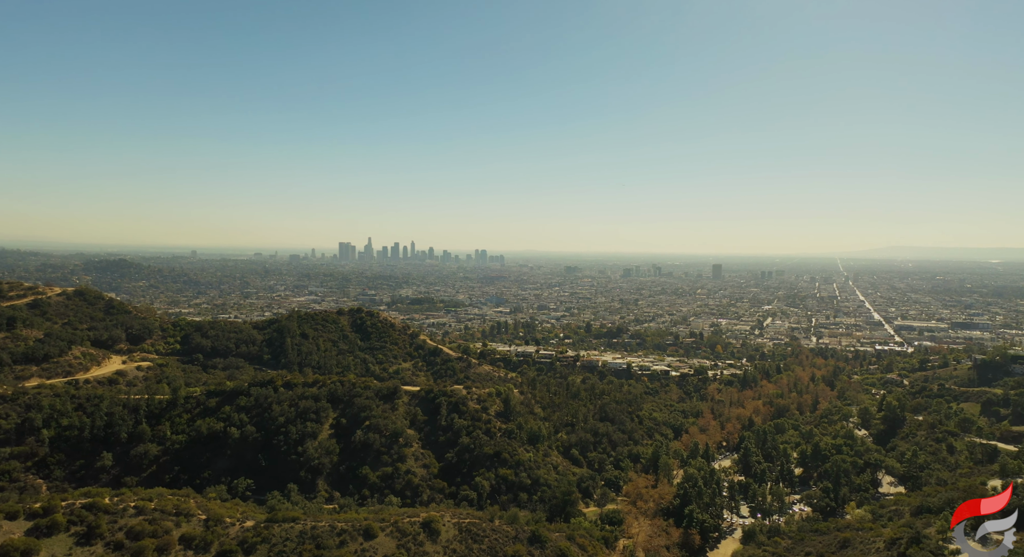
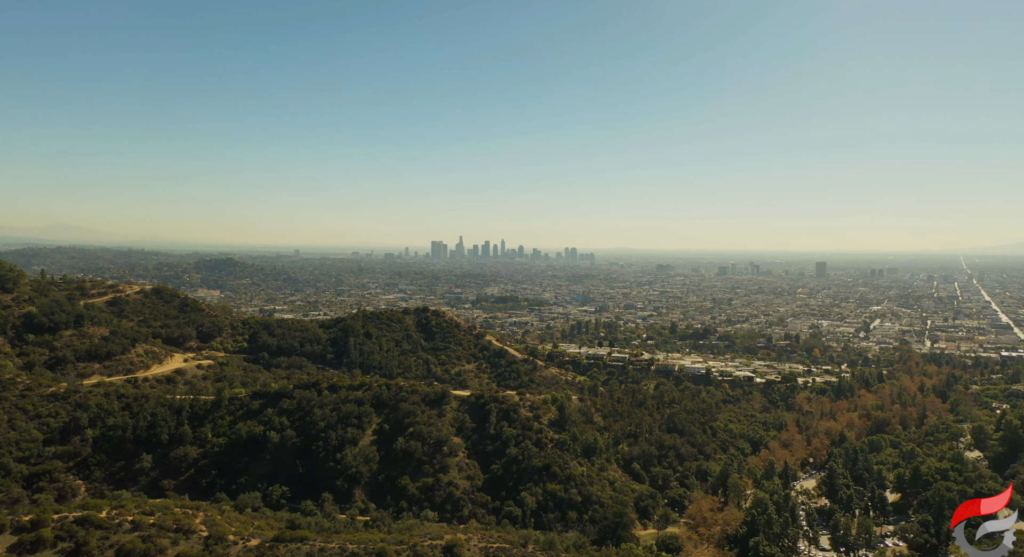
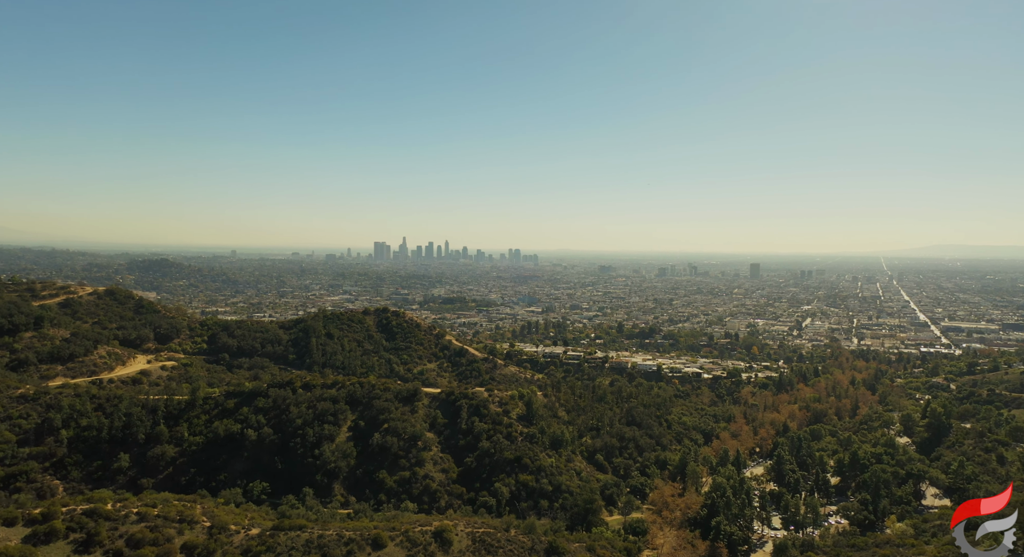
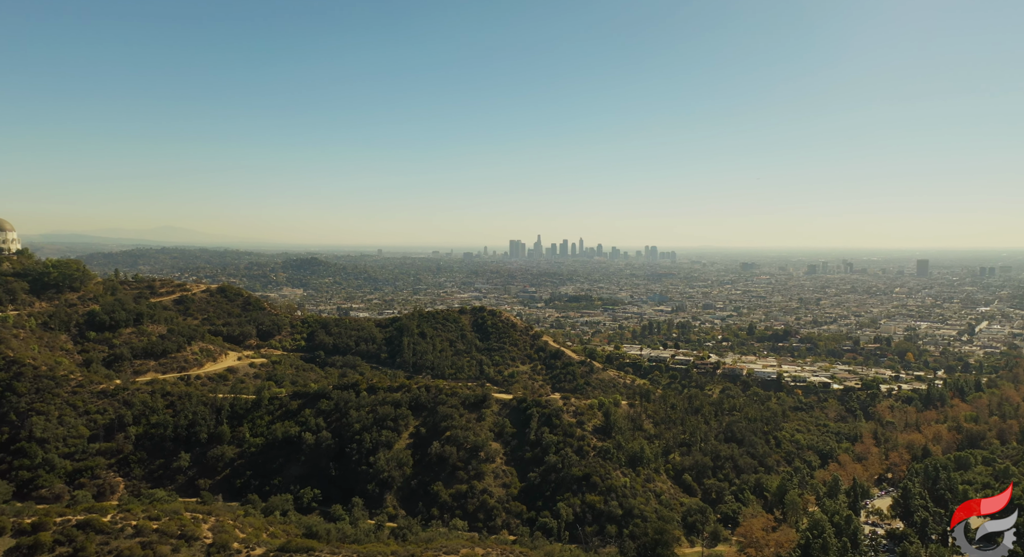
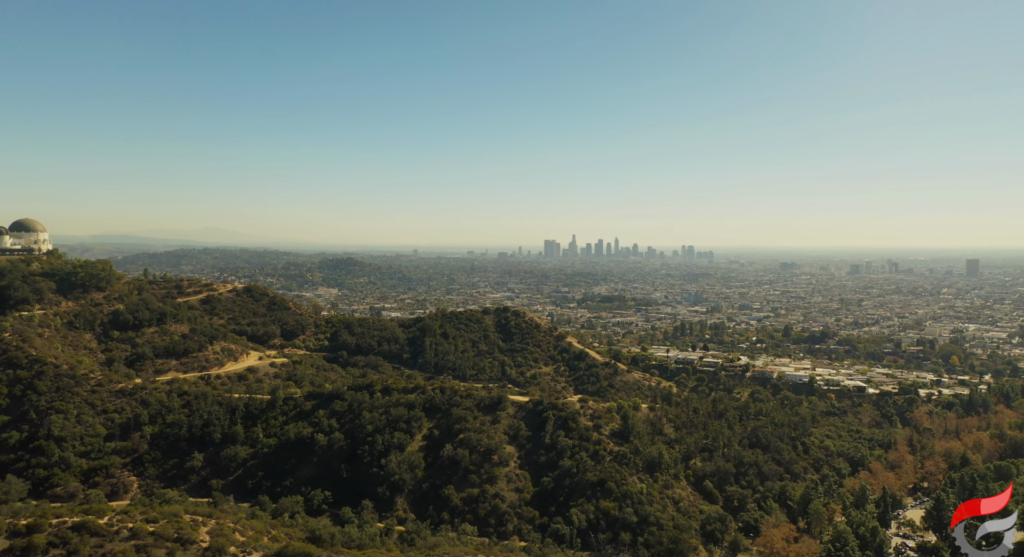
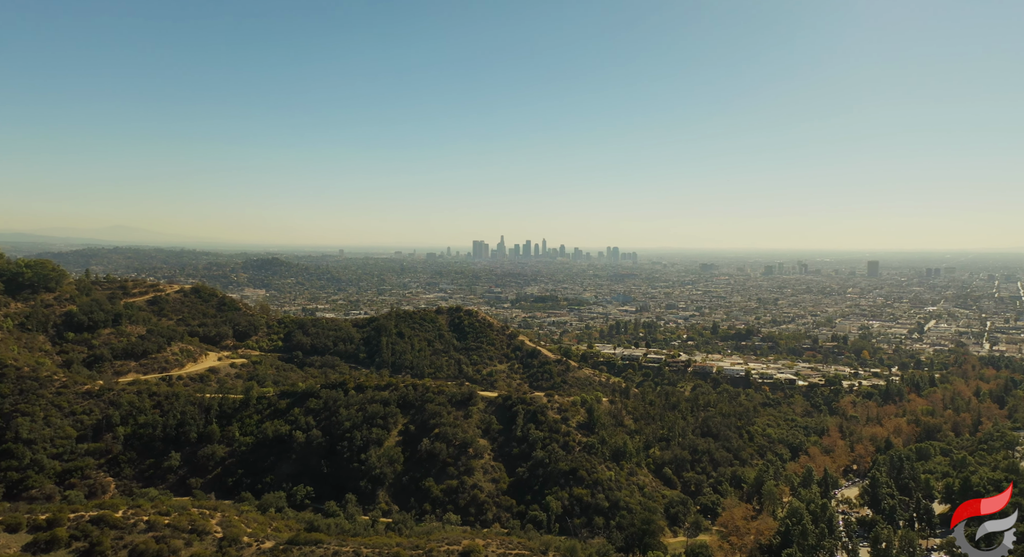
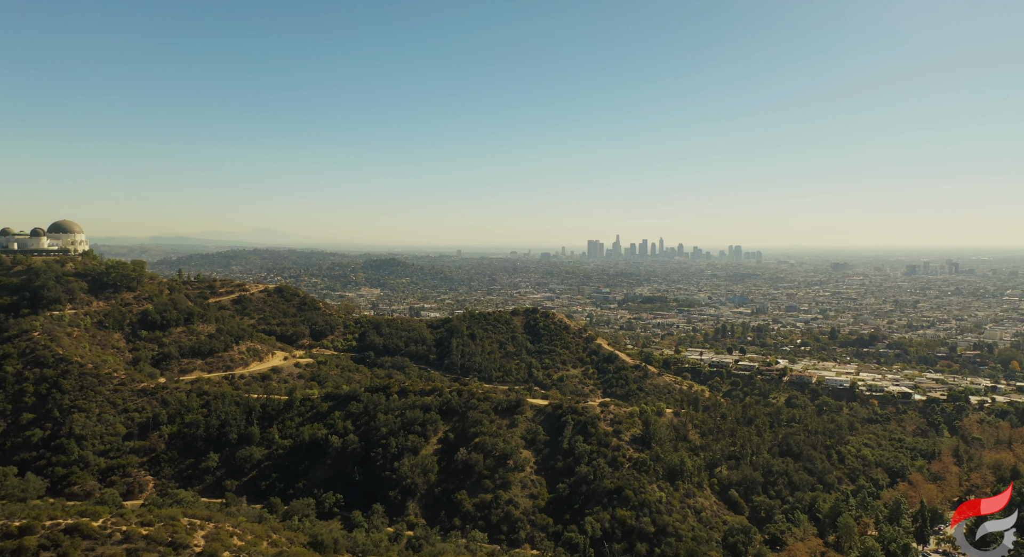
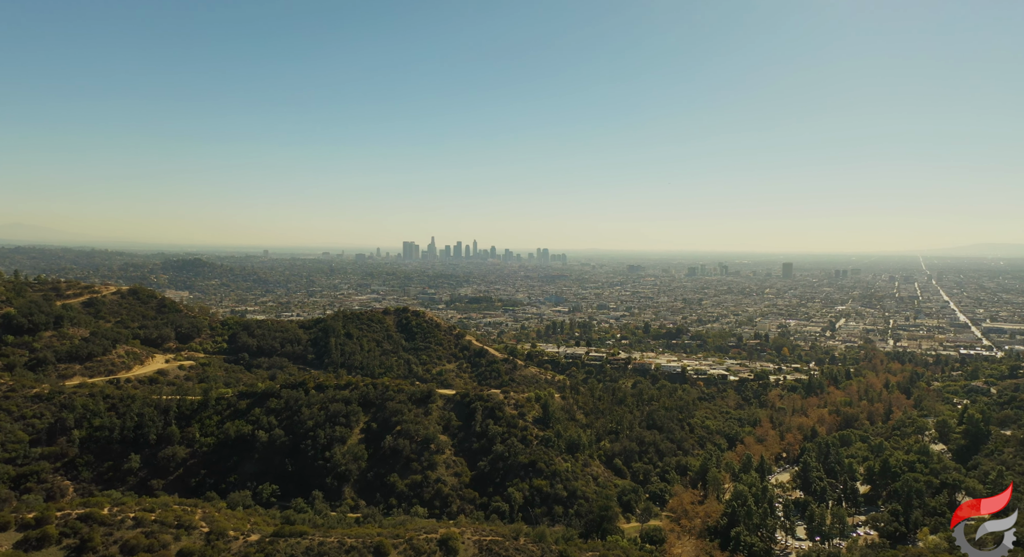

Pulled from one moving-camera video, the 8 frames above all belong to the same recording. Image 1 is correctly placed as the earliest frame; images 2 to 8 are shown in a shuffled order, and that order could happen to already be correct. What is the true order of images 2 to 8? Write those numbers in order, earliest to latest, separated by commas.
3, 8, 2, 6, 4, 5, 7
